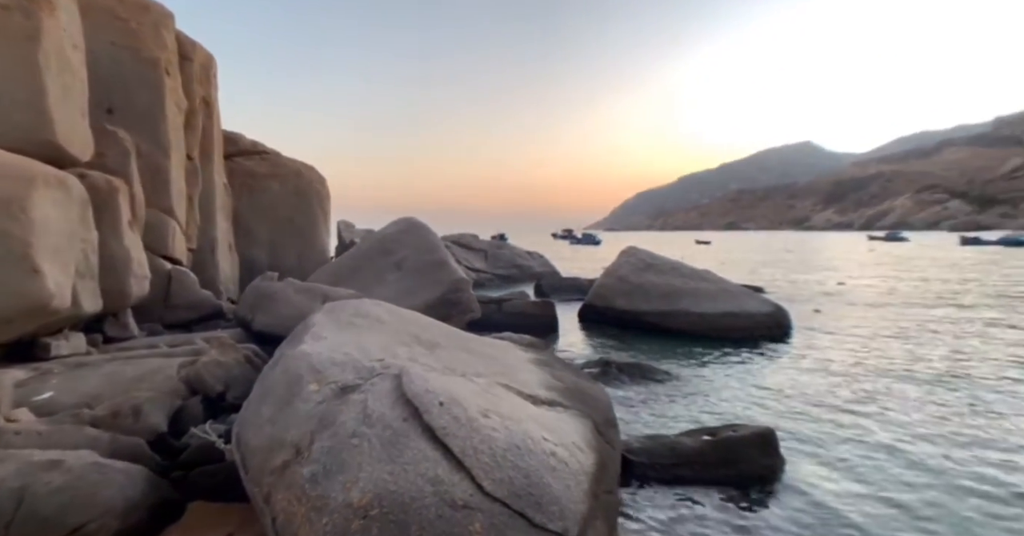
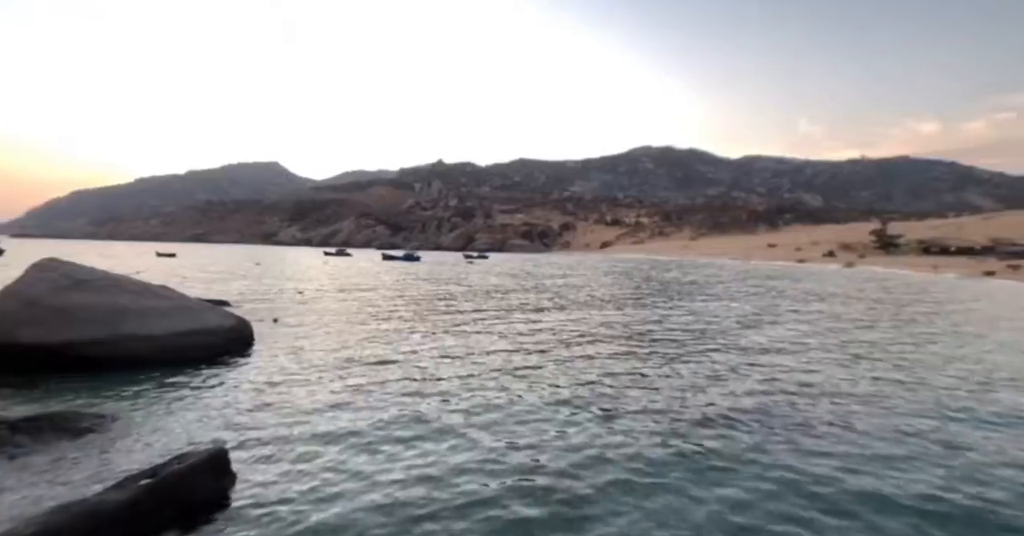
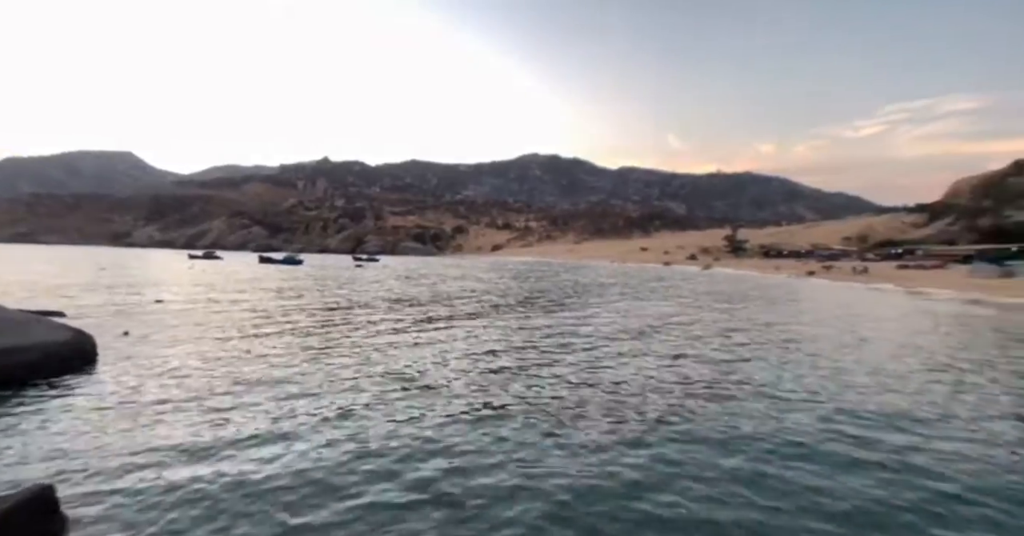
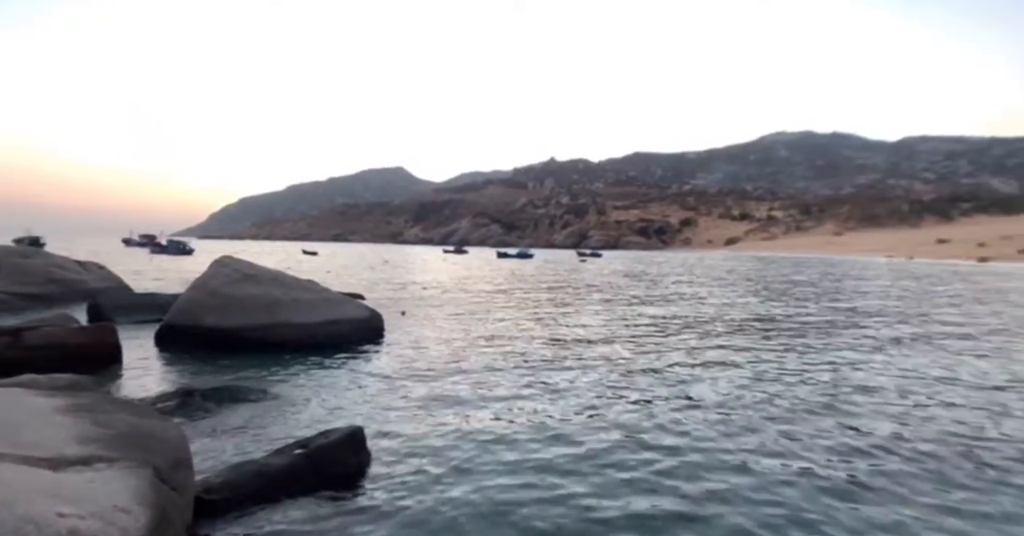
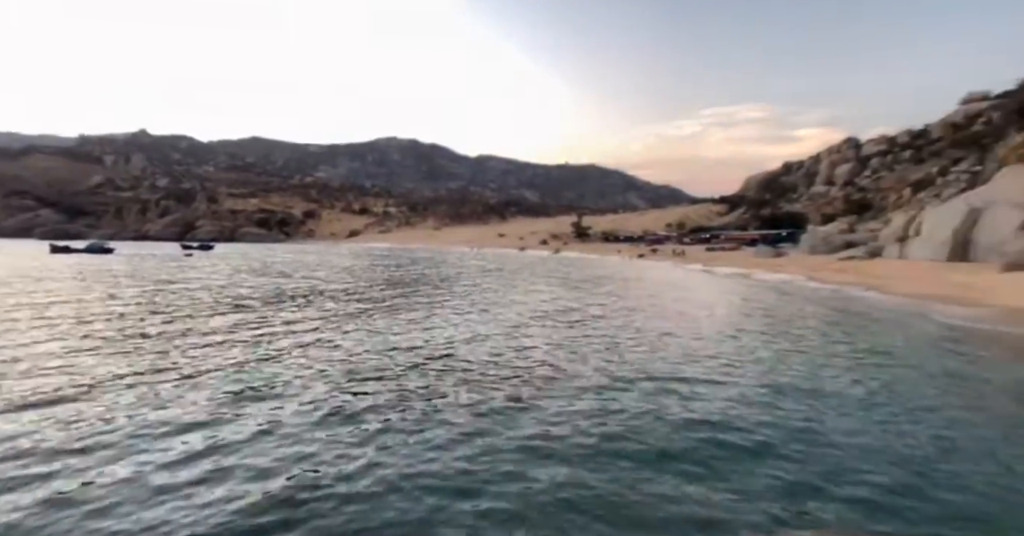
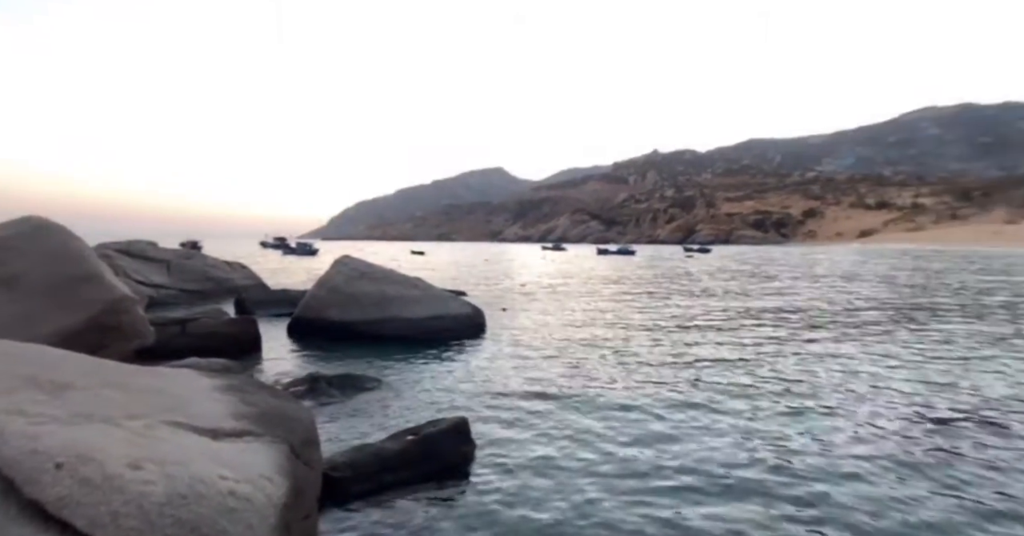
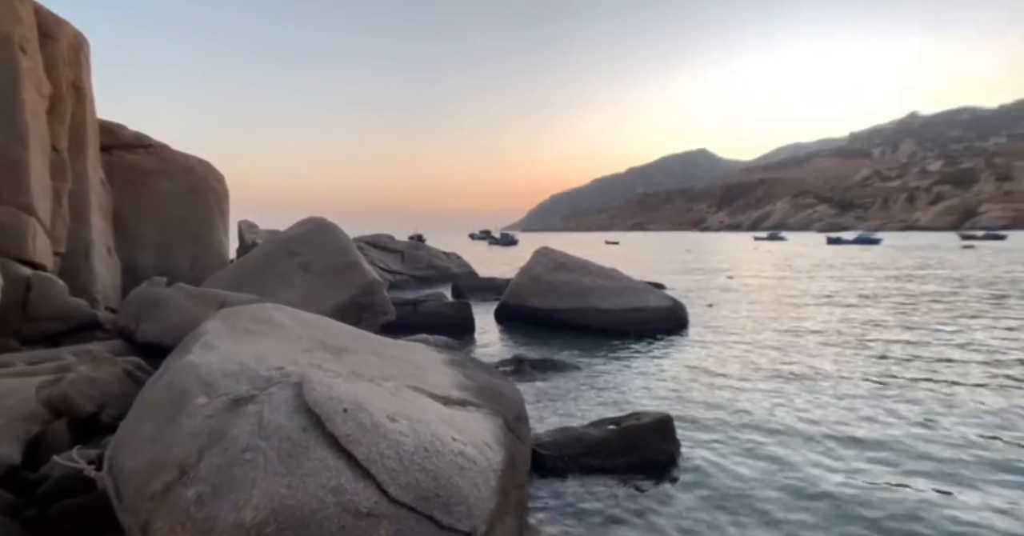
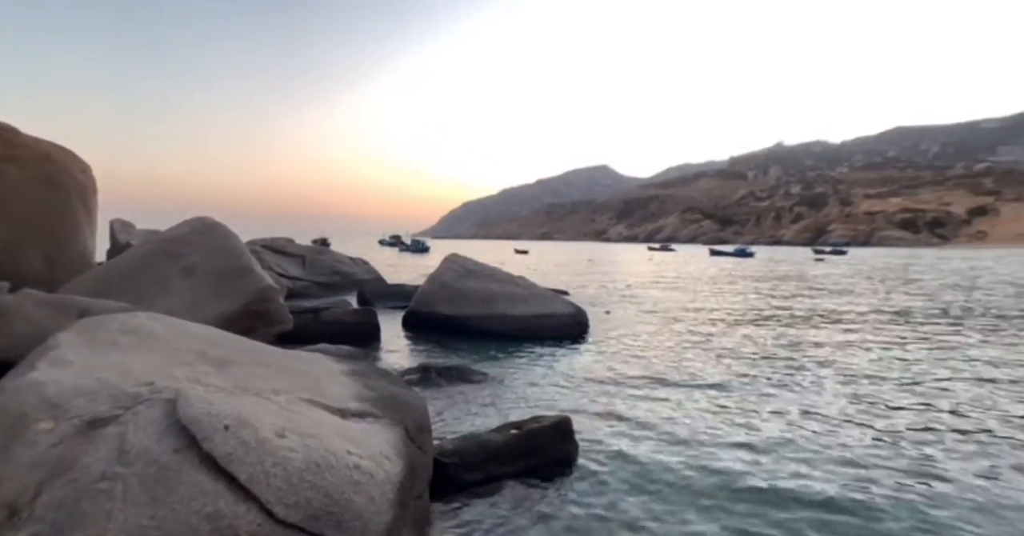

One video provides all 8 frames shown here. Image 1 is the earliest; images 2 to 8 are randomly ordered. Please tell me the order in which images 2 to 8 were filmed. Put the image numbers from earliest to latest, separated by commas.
7, 8, 6, 4, 2, 3, 5
